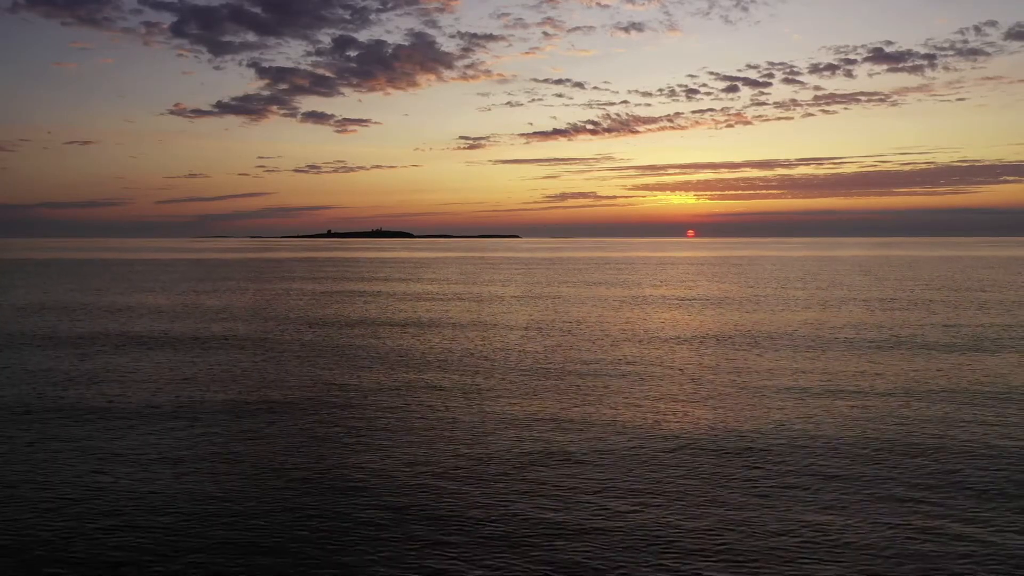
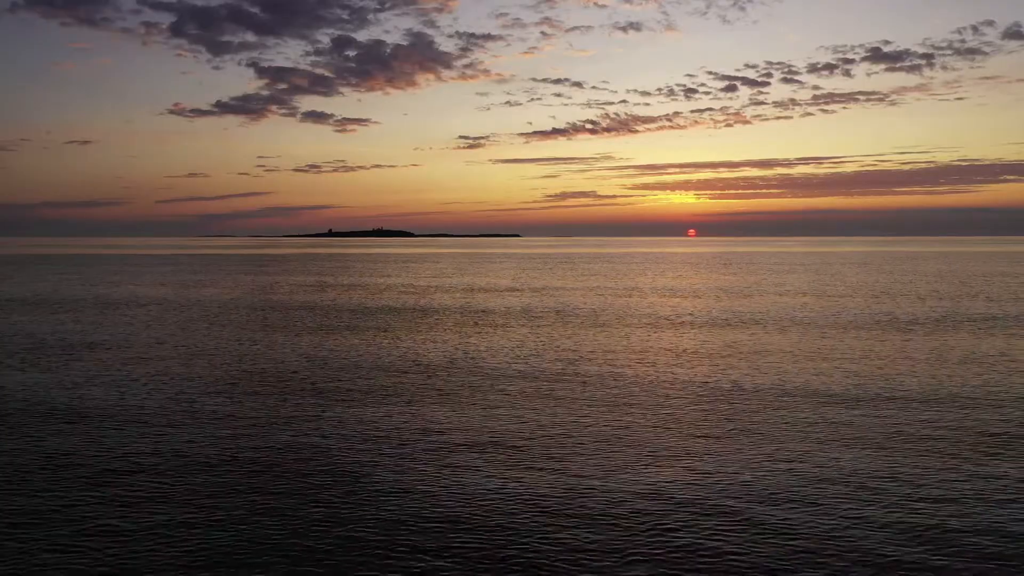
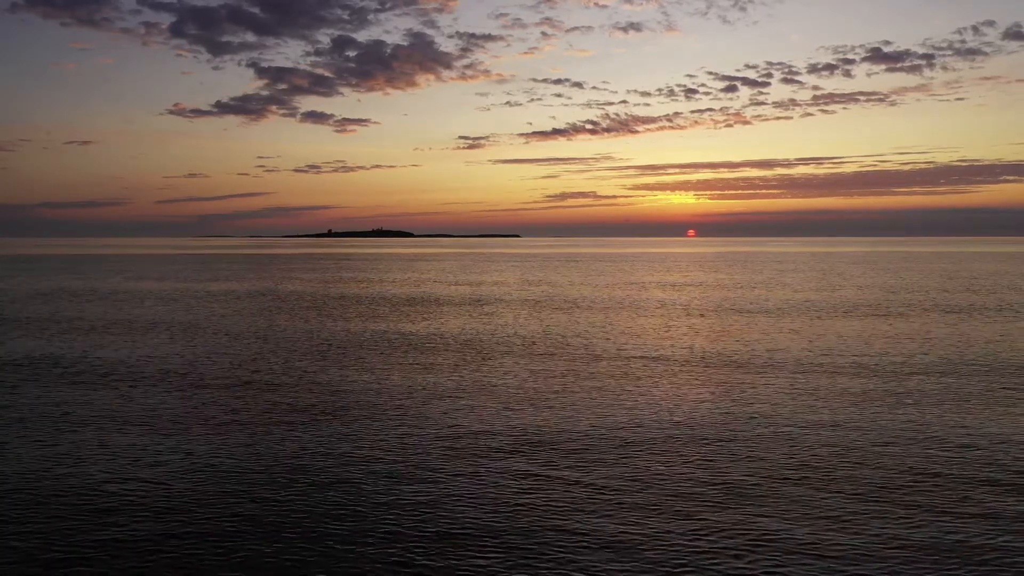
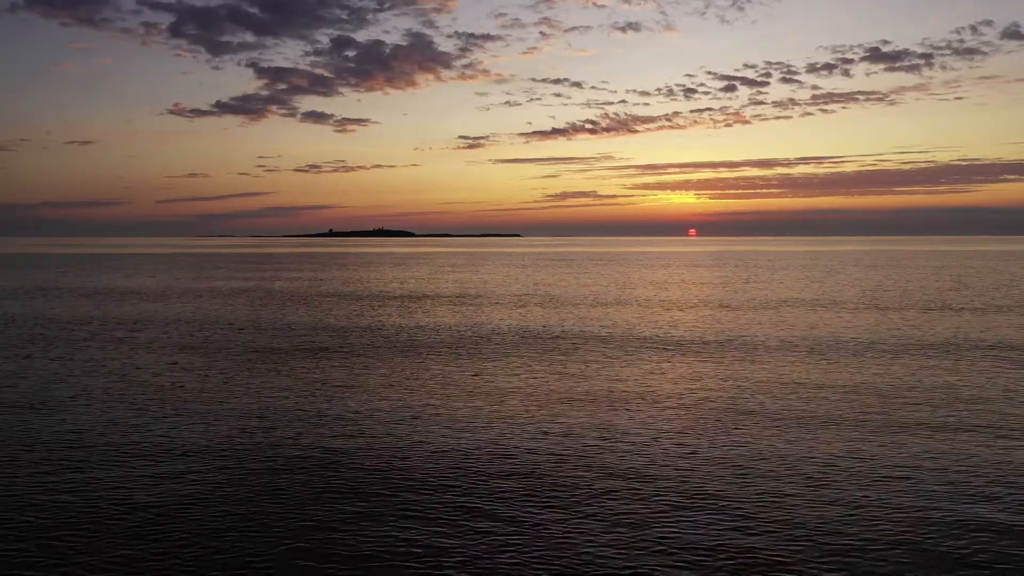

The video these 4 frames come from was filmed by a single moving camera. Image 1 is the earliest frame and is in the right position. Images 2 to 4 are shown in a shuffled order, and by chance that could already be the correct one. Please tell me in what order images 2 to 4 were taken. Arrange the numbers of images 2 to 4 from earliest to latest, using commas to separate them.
3, 2, 4
